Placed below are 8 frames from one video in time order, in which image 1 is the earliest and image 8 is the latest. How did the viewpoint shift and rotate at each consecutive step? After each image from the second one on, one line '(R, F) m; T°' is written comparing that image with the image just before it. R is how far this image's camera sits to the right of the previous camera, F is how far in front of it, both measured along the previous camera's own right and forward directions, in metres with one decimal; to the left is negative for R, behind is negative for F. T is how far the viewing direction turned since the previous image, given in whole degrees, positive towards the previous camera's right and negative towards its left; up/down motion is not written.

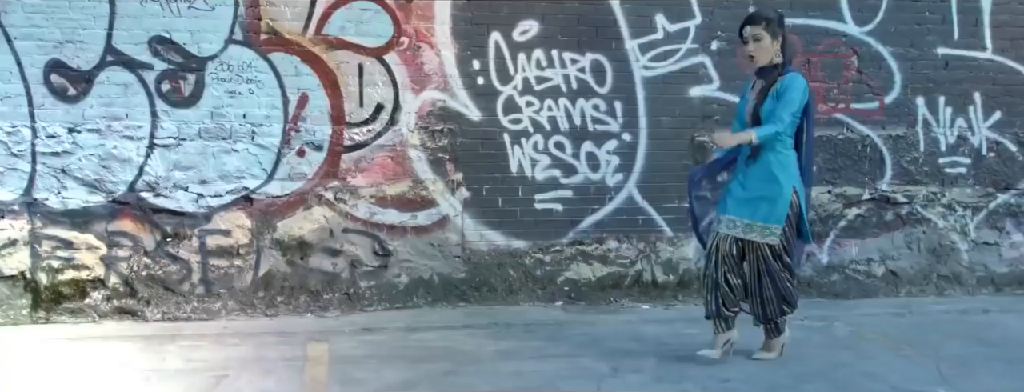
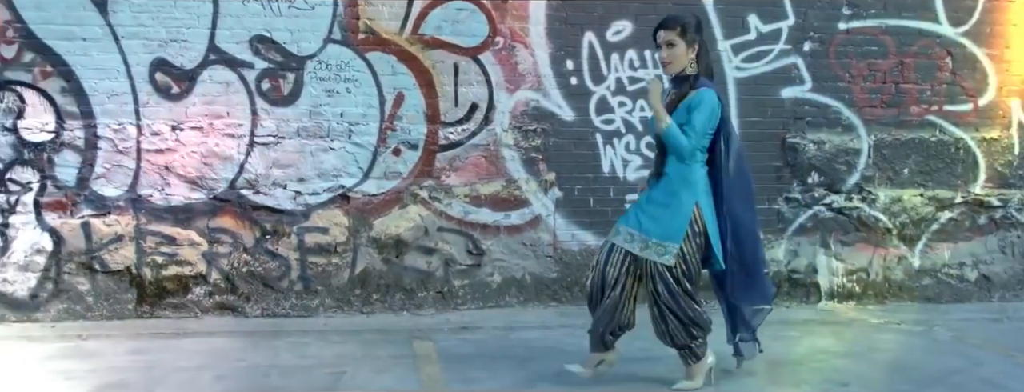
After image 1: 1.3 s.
(-0.4, 0.0) m; -1°
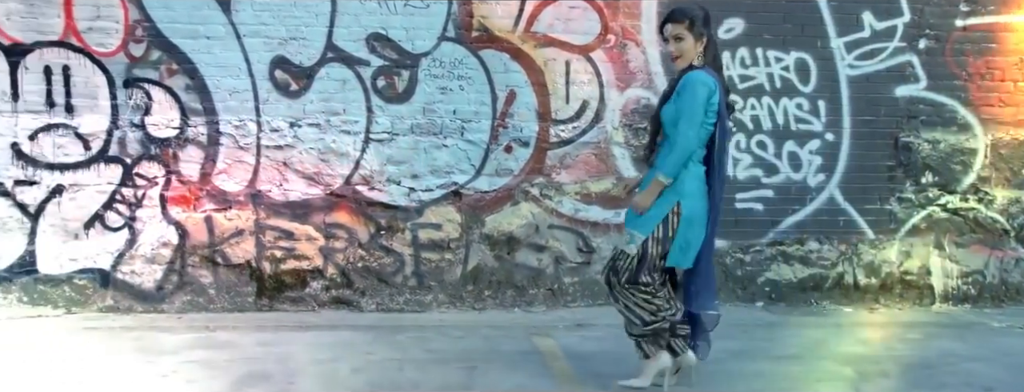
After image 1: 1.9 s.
(-0.5, 0.0) m; -2°
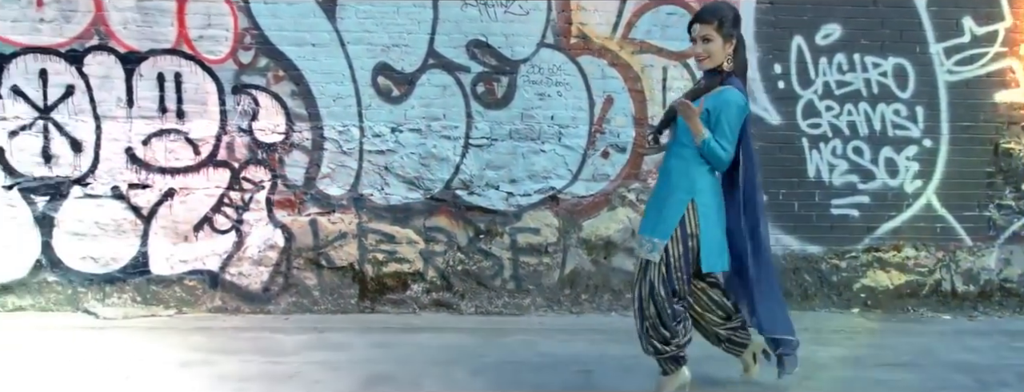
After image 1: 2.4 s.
(-0.4, 0.0) m; -2°
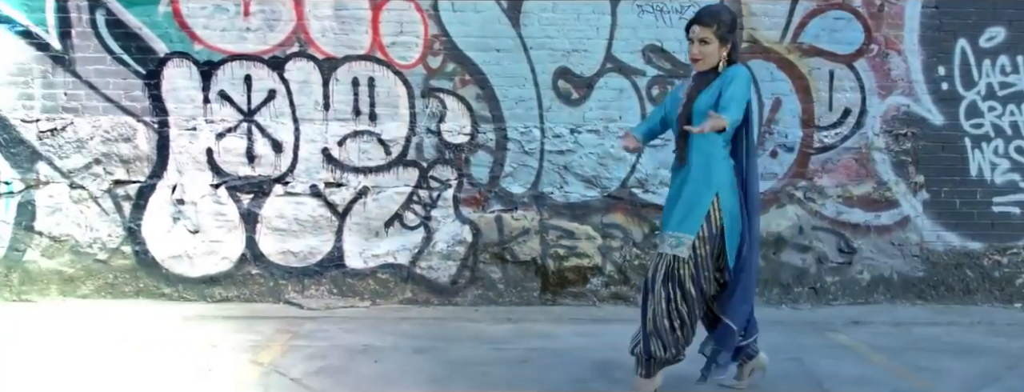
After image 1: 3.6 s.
(-0.9, -0.2) m; -2°
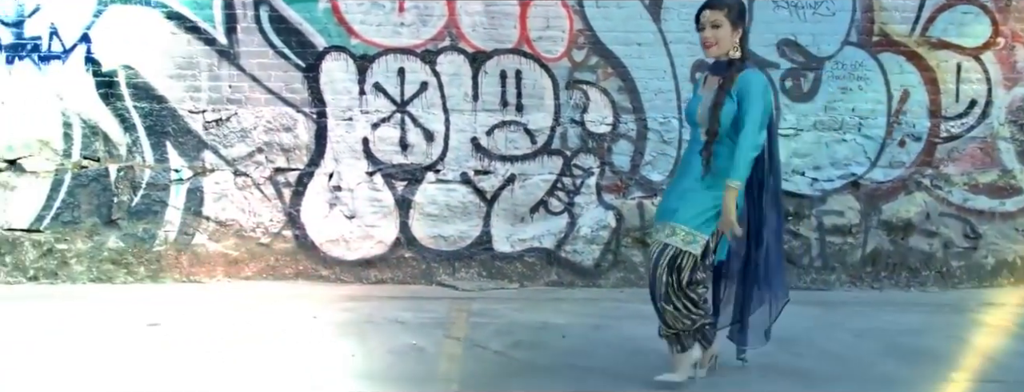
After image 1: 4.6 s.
(-0.8, -0.2) m; -1°
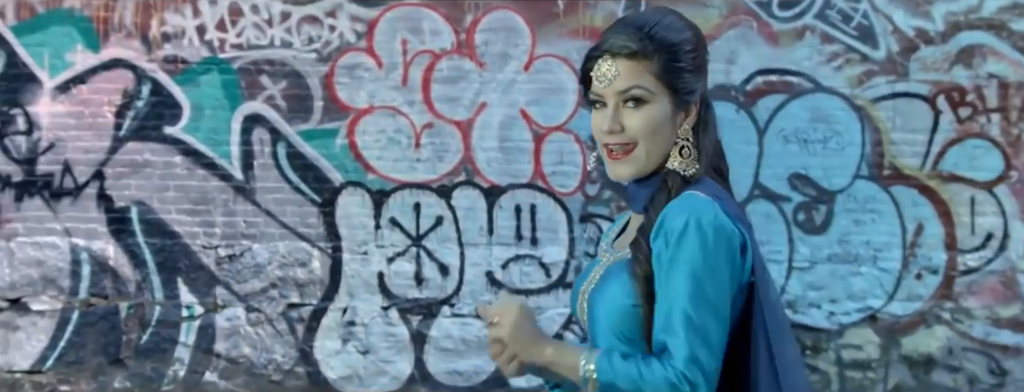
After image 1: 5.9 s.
(-0.8, 0.0) m; -1°
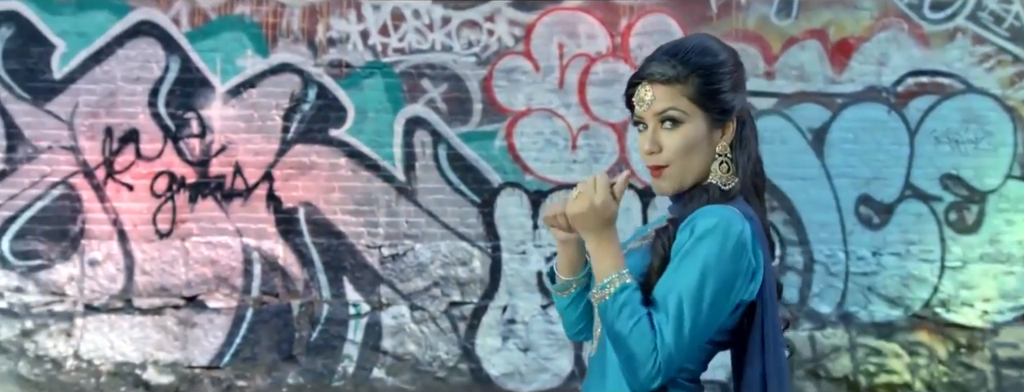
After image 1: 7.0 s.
(-0.9, -0.1) m; -1°
